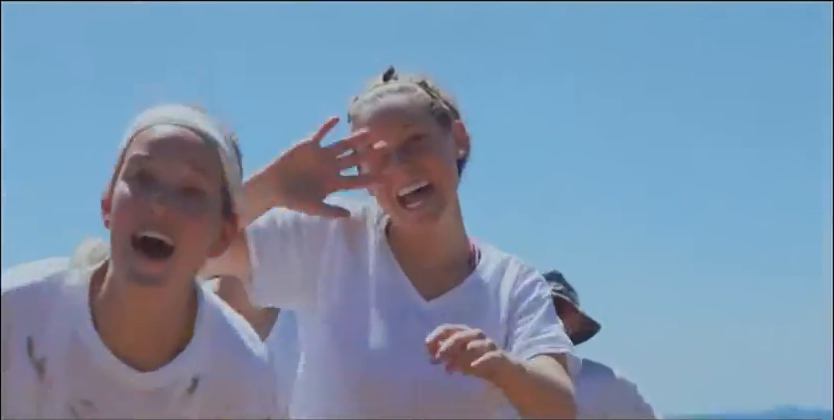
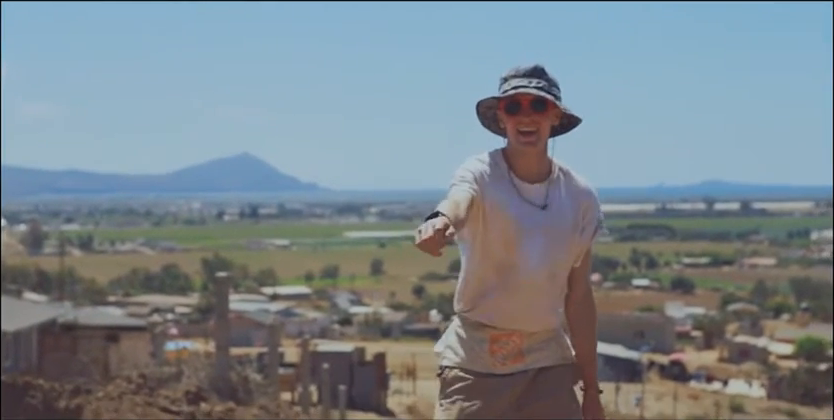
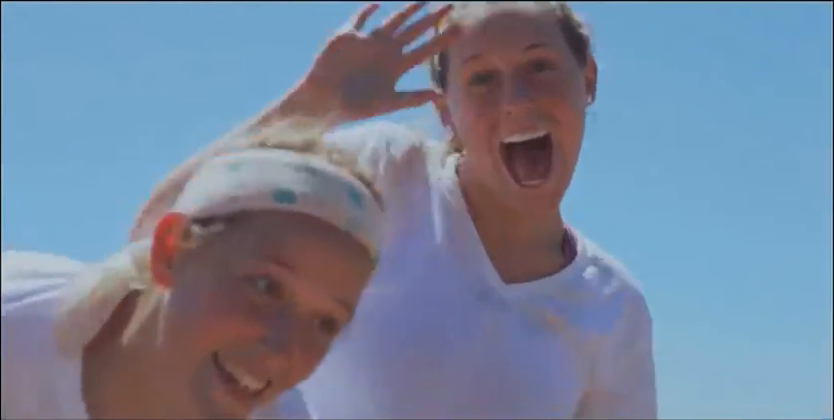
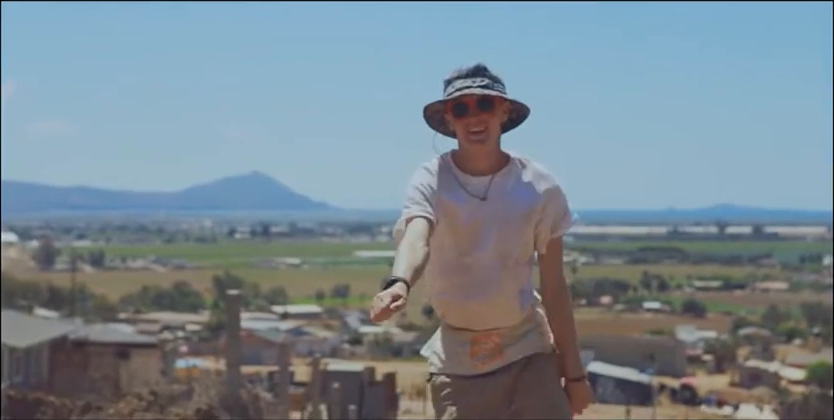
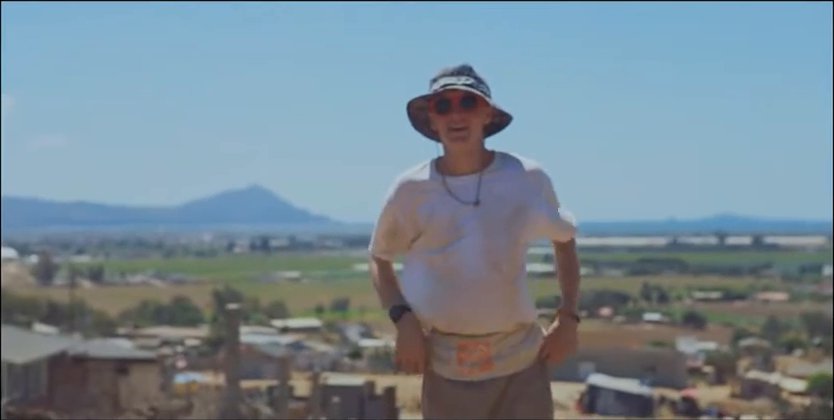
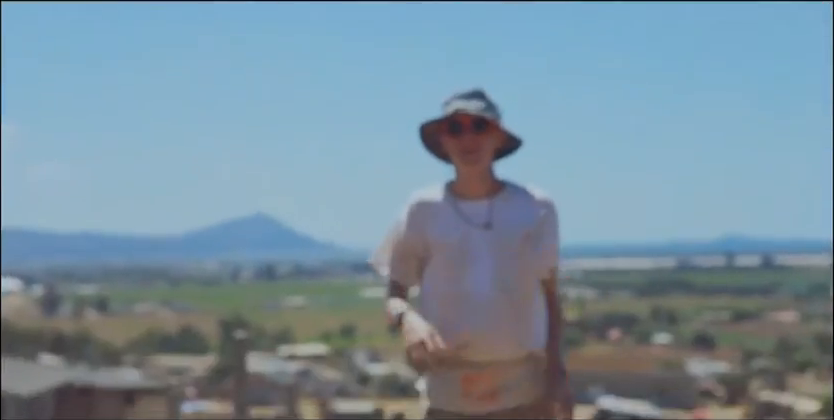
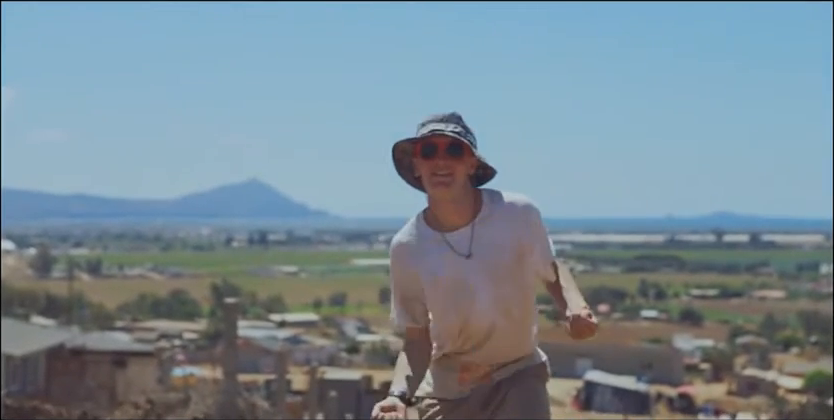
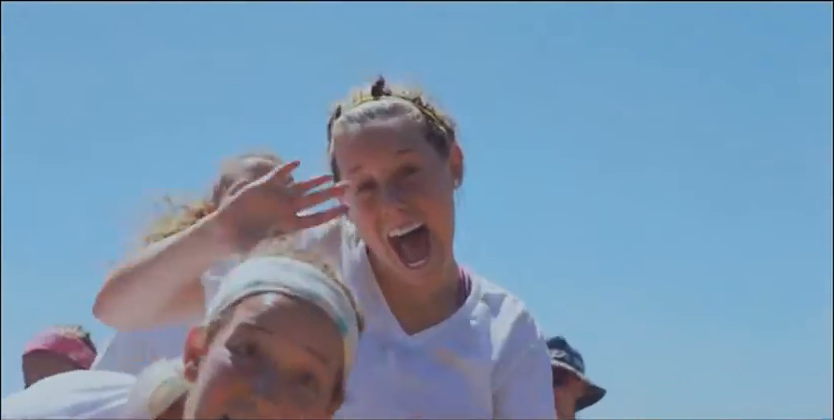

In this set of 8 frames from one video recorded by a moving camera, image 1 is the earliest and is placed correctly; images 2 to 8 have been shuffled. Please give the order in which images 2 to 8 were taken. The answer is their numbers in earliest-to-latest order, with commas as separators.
8, 3, 6, 5, 7, 4, 2
